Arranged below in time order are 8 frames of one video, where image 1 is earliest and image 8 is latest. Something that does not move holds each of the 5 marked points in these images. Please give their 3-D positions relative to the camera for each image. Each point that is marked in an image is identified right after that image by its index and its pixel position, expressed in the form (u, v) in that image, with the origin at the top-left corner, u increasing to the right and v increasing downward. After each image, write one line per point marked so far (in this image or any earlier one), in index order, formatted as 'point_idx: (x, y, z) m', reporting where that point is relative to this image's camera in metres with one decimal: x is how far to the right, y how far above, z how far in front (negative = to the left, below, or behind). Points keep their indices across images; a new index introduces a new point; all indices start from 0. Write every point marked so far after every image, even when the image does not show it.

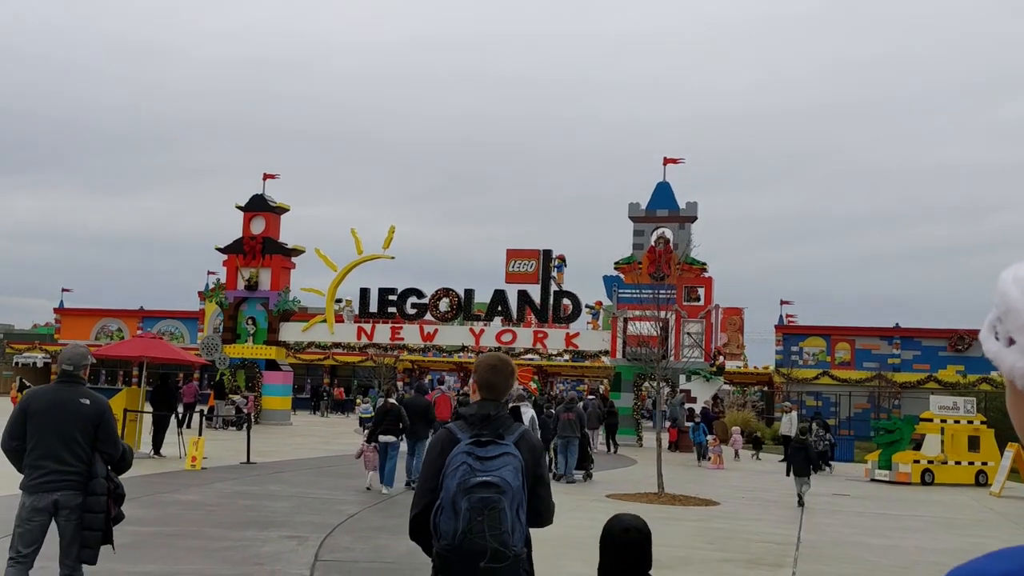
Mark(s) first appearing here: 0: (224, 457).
0: (-5.7, -3.3, +19.7) m
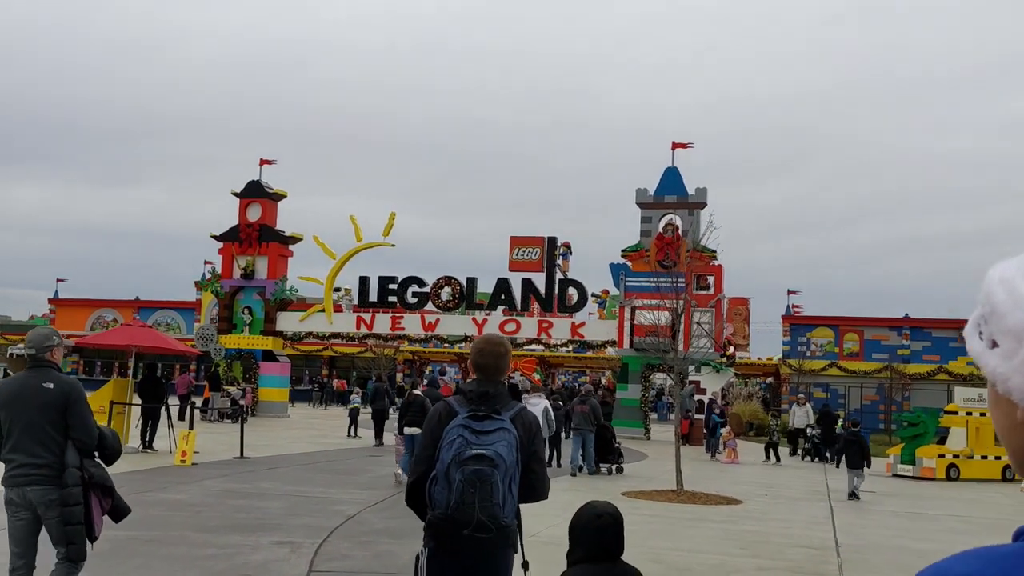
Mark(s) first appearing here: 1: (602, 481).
0: (-5.6, -3.1, +18.8) m
1: (+1.5, -3.2, +16.7) m
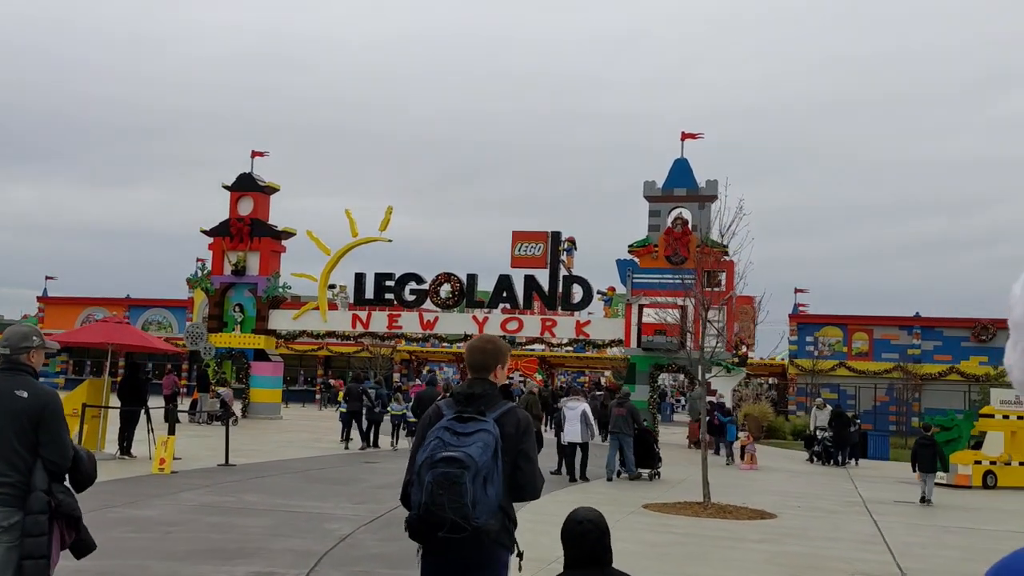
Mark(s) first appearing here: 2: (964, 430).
0: (-5.5, -3.0, +17.4) m
1: (+1.7, -3.1, +15.4) m
2: (+8.7, -2.7, +19.1) m
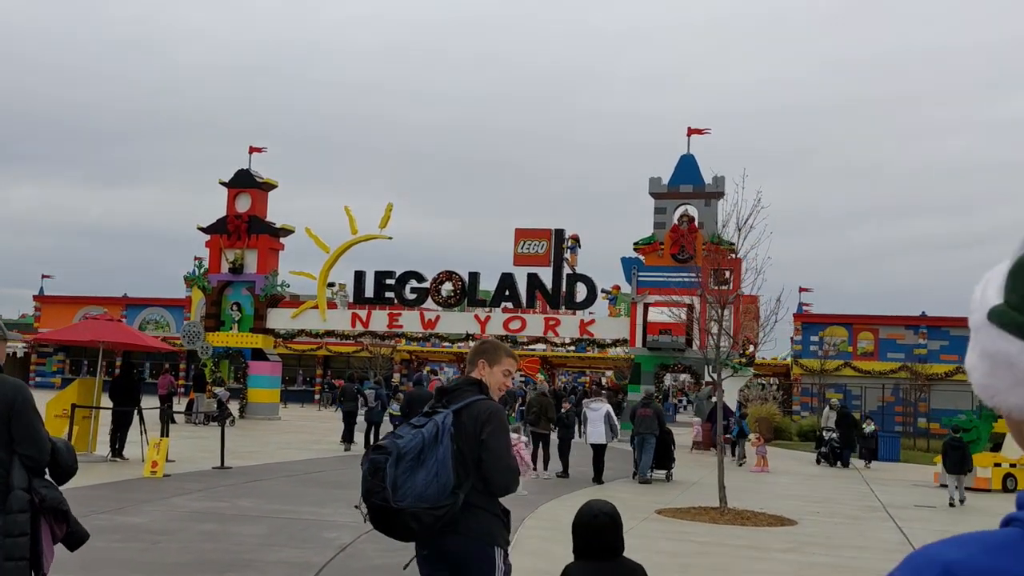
0: (-5.4, -2.9, +16.9) m
1: (+1.7, -3.1, +14.8) m
2: (+8.8, -2.7, +18.6) m
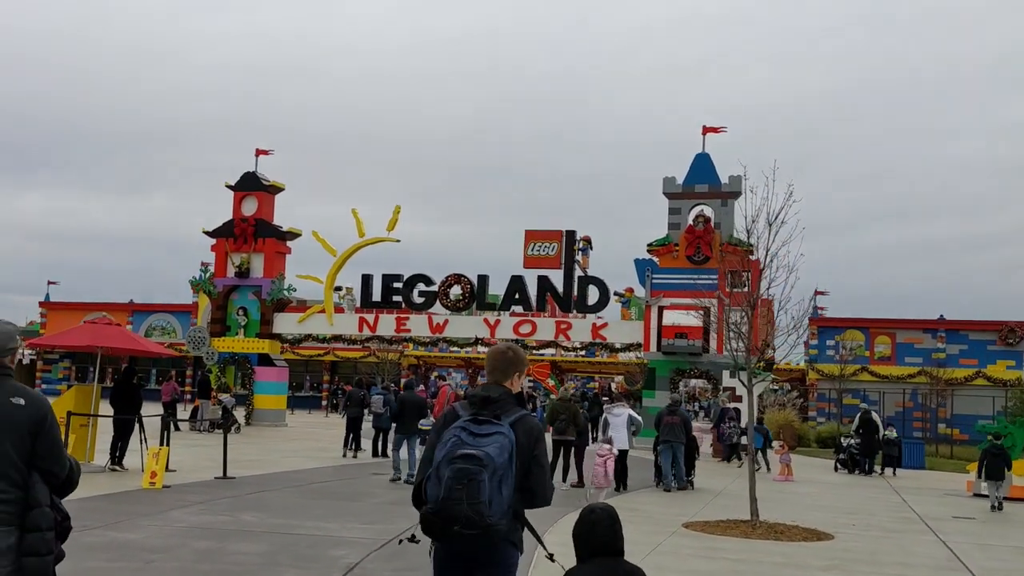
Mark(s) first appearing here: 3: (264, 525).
0: (-5.1, -3.0, +16.2) m
1: (+2.0, -3.1, +14.1) m
2: (+9.1, -2.7, +17.8) m
3: (-2.6, -2.5, +10.4) m
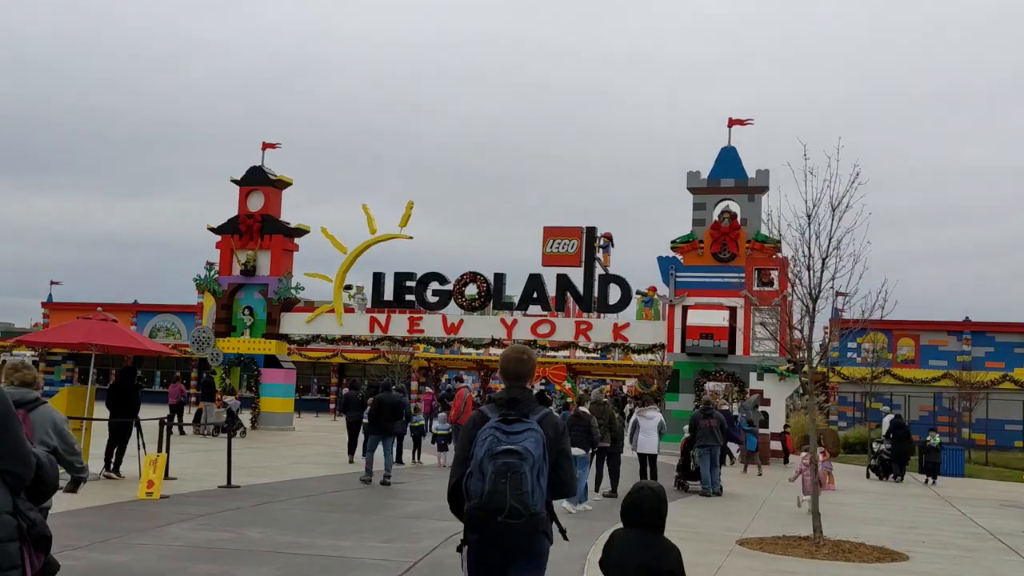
0: (-4.7, -2.9, +15.1) m
1: (+2.4, -3.0, +12.9) m
2: (+9.5, -2.6, +16.6) m
3: (-2.2, -2.4, +9.2) m
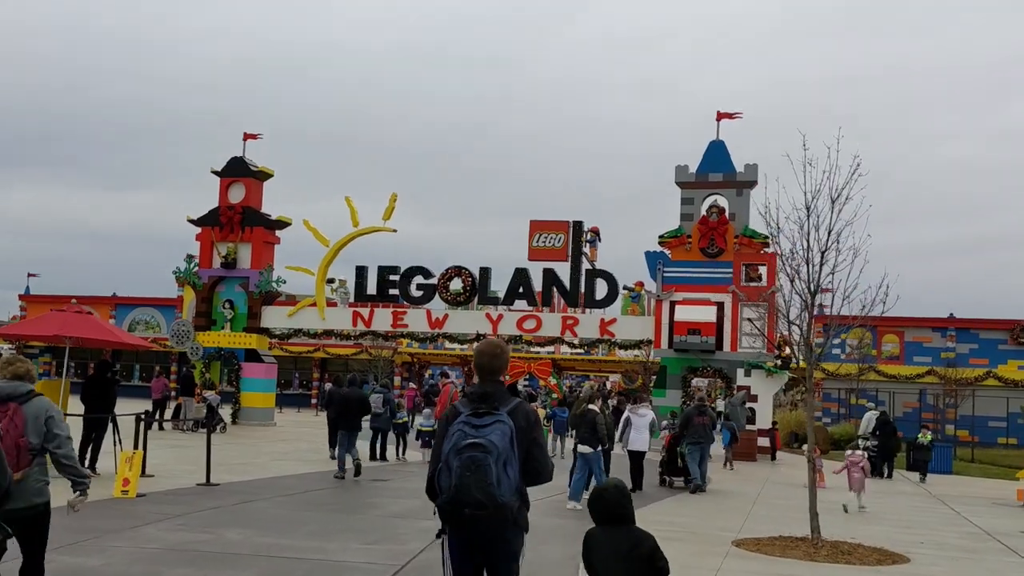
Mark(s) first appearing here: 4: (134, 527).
0: (-4.9, -2.7, +14.6) m
1: (+2.2, -2.9, +12.6) m
2: (+9.2, -2.6, +16.4) m
3: (-2.3, -2.3, +8.8) m
4: (-3.7, -2.3, +9.6) m
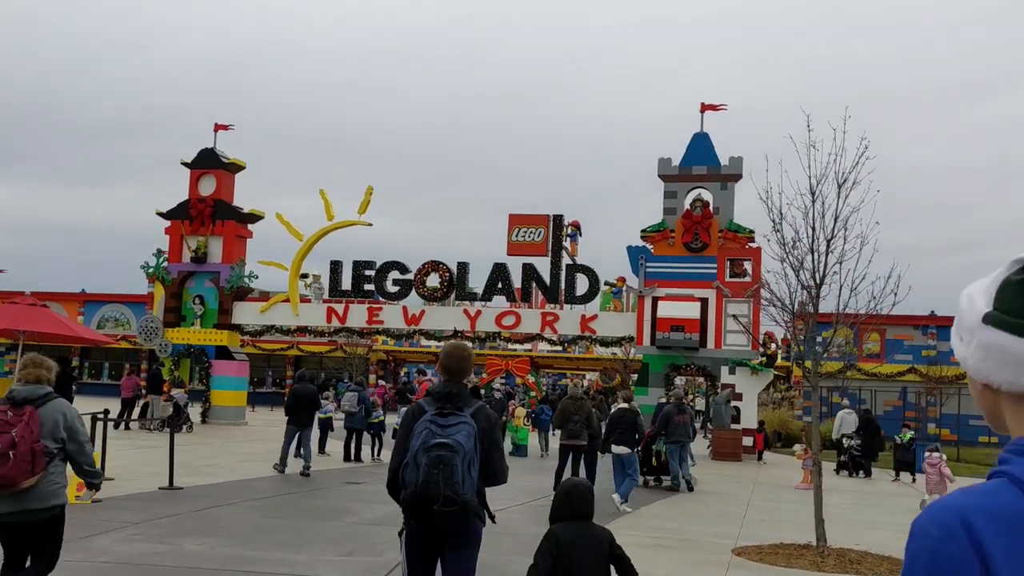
0: (-5.2, -2.6, +13.8) m
1: (+2.0, -2.8, +11.9) m
2: (+8.9, -2.5, +15.9) m
3: (-2.4, -2.2, +8.1) m
4: (-3.8, -2.2, +8.8) m
